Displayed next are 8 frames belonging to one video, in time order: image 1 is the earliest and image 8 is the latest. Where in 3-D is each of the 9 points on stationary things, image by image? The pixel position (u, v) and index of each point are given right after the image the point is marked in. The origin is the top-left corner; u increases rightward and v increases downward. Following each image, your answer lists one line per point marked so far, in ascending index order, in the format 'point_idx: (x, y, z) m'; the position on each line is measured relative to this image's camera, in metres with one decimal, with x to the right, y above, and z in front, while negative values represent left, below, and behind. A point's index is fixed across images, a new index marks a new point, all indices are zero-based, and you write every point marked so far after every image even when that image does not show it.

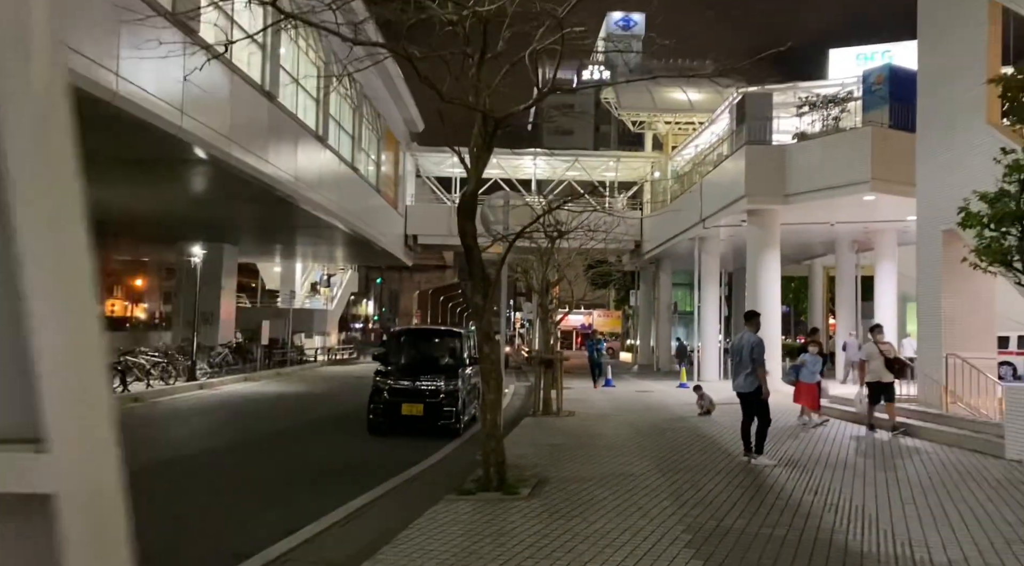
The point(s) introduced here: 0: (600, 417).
0: (+1.6, -2.4, +15.7) m
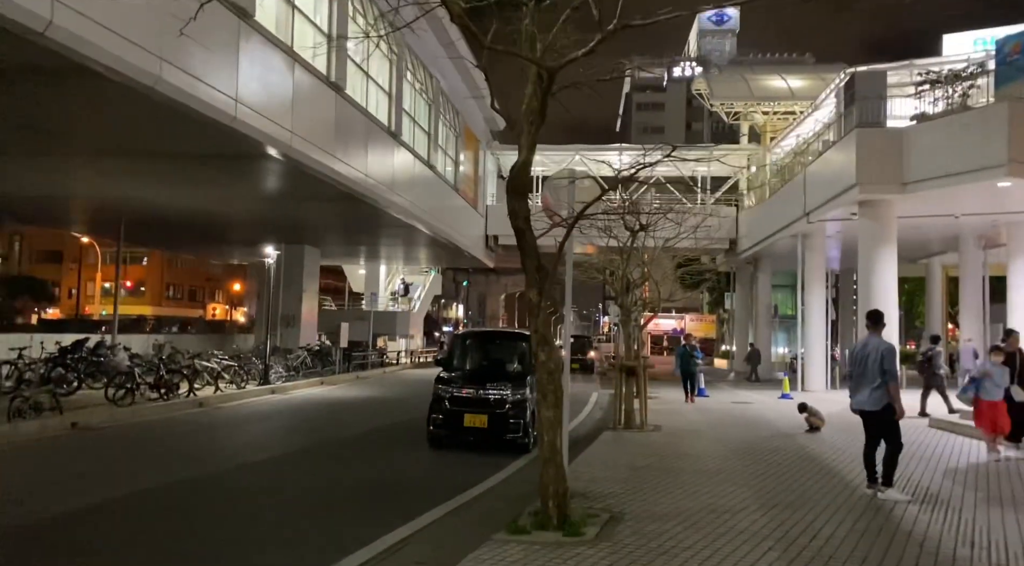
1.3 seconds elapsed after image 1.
0: (+2.9, -2.4, +13.9) m
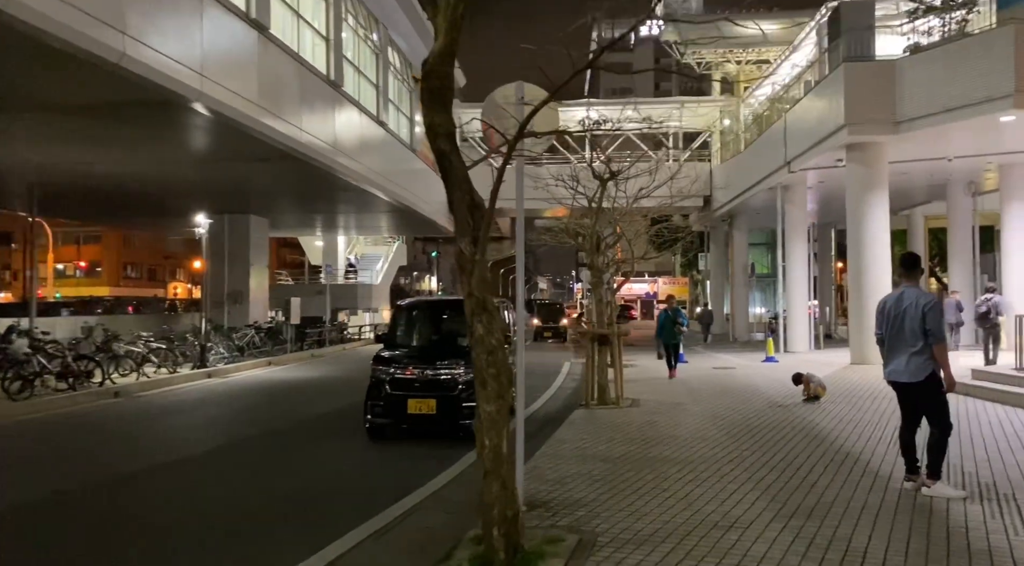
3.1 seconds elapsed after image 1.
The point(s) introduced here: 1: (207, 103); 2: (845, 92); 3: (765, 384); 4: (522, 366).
0: (+2.3, -1.8, +12.2) m
1: (-5.2, +3.1, +14.5) m
2: (+6.8, +3.9, +17.5) m
3: (+4.3, -1.7, +14.5) m
4: (+0.1, -0.6, +6.6) m
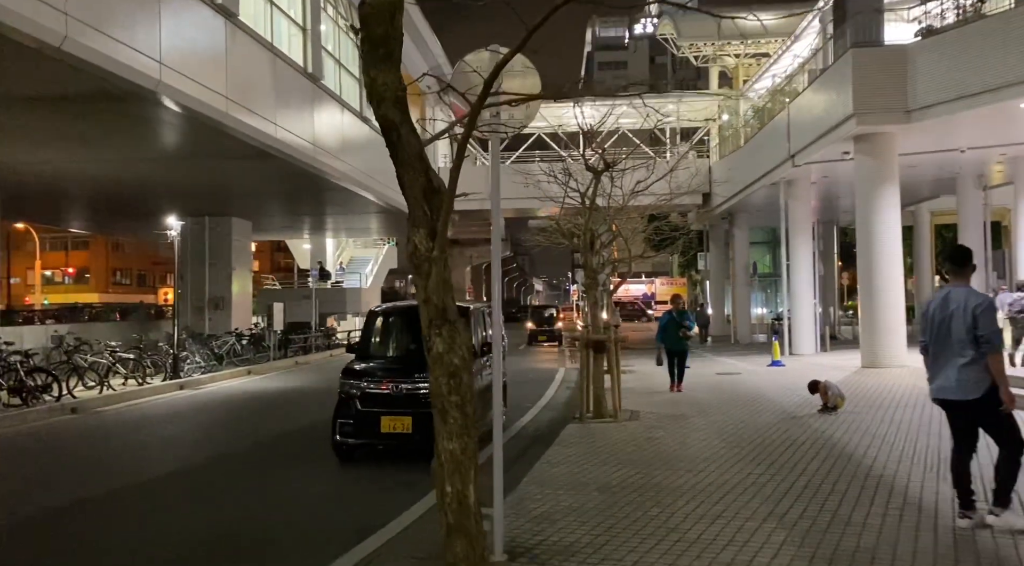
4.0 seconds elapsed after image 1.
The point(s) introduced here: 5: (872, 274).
0: (+2.2, -1.8, +11.2) m
1: (-5.4, +3.0, +13.5) m
2: (+6.6, +3.9, +16.5) m
3: (+4.1, -1.7, +13.5) m
4: (-0.1, -0.6, +5.5) m
5: (+7.3, +0.2, +17.5) m
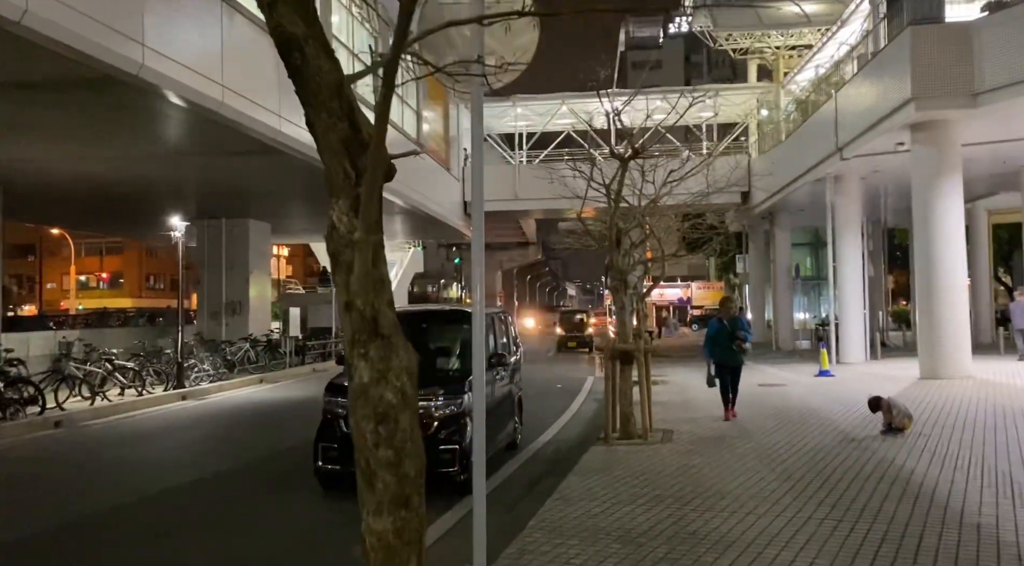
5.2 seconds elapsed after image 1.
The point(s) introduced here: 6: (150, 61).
0: (+2.3, -1.8, +9.8) m
1: (-5.1, +3.0, +12.4) m
2: (+7.0, +3.8, +15.0) m
3: (+4.4, -1.8, +12.0) m
4: (-0.1, -0.6, +4.2) m
5: (+7.7, +0.1, +15.9) m
6: (-5.1, +3.1, +12.0) m
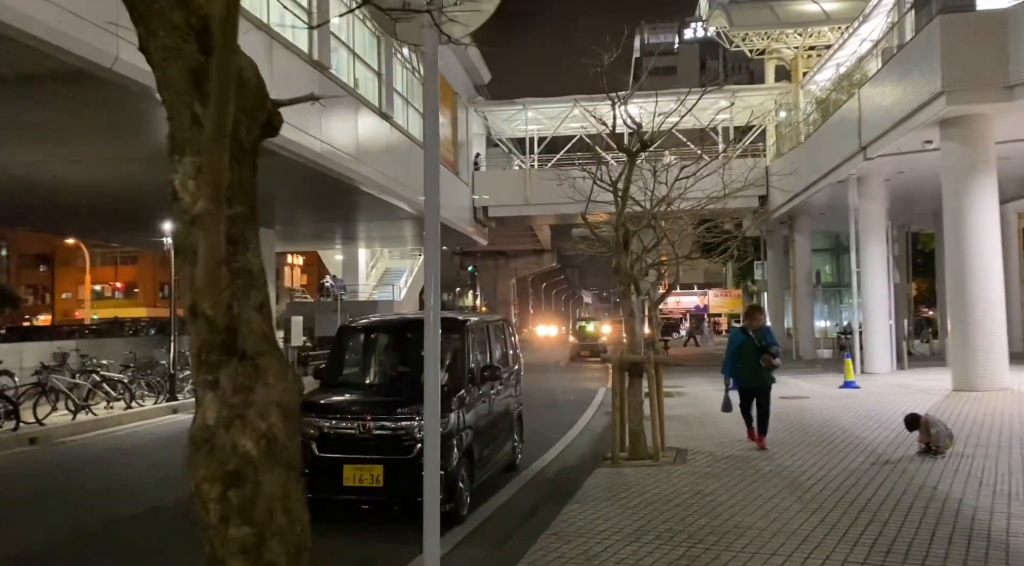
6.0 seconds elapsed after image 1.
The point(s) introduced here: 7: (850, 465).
0: (+2.3, -1.8, +8.9) m
1: (-5.1, +2.8, +11.7) m
2: (+7.0, +3.7, +14.0) m
3: (+4.4, -1.8, +11.1) m
4: (-0.3, -0.6, +3.4) m
5: (+7.8, 0.0, +14.9) m
6: (-5.1, +3.0, +11.3) m
7: (+3.4, -1.8, +8.7) m
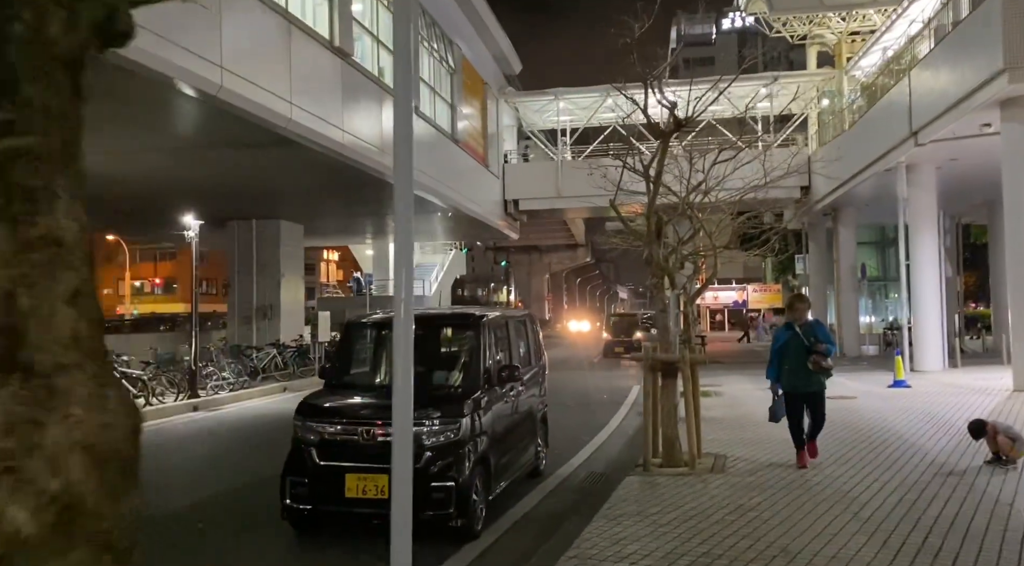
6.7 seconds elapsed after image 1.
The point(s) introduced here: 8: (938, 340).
0: (+2.5, -1.8, +8.1) m
1: (-4.8, +2.9, +11.2) m
2: (+7.5, +3.9, +13.1) m
3: (+4.7, -1.7, +10.2) m
4: (-0.3, -0.6, +2.7) m
5: (+8.3, +0.2, +13.9) m
6: (-4.8, +3.1, +10.9) m
7: (+3.6, -1.7, +7.9) m
8: (+9.9, -1.3, +20.0) m
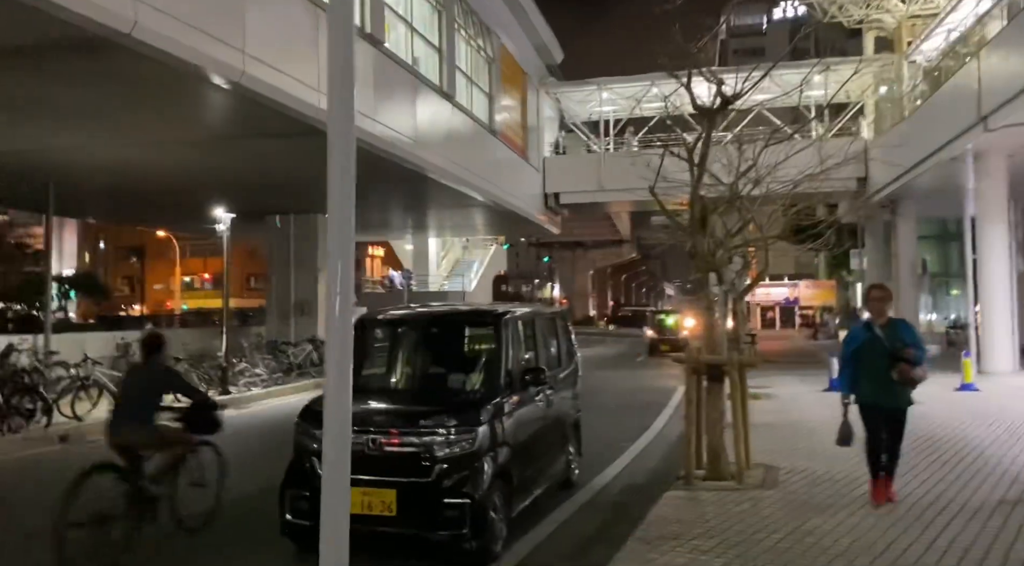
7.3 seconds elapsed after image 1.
0: (+2.8, -1.7, +7.3) m
1: (-4.4, +3.0, +10.8) m
2: (+8.0, +3.9, +11.9) m
3: (+5.1, -1.7, +9.3) m
4: (-0.3, -0.6, +2.1) m
5: (+8.9, +0.2, +12.7) m
6: (-4.4, +3.2, +10.4) m
7: (+3.8, -1.7, +7.0) m
8: (+10.8, -1.2, +18.7) m
